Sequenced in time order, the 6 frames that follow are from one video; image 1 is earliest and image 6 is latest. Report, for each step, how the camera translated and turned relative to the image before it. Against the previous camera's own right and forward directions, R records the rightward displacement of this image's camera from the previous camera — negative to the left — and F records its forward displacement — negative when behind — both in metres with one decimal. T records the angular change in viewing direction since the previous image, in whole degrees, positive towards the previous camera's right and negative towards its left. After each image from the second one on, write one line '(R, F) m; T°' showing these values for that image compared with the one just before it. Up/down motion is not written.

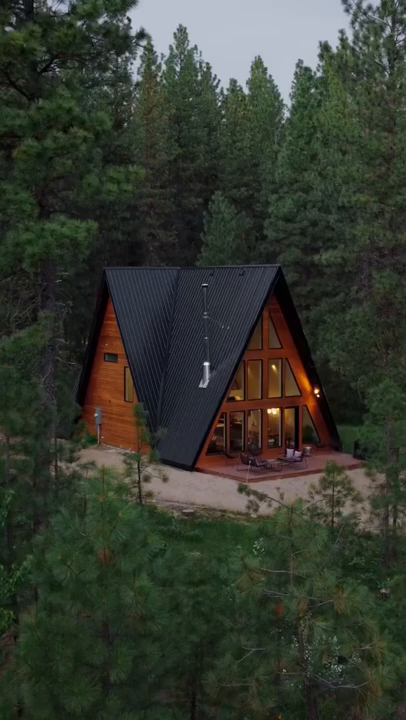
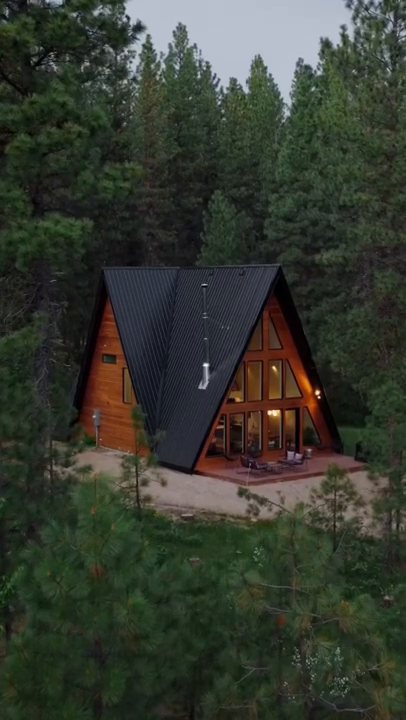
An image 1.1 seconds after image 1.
(0.0, +0.3) m; 0°
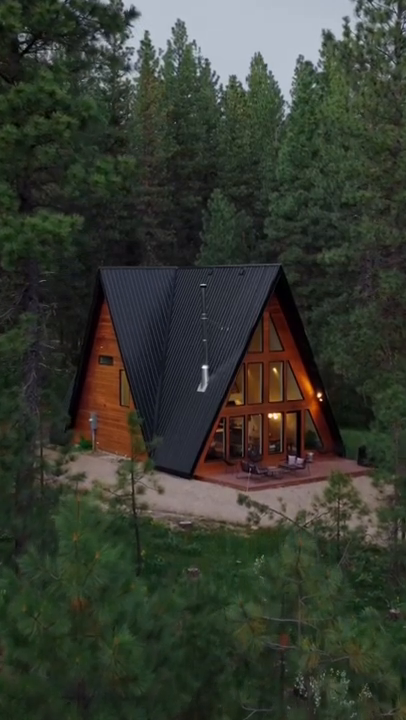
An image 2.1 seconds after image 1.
(0.0, +0.6) m; 0°
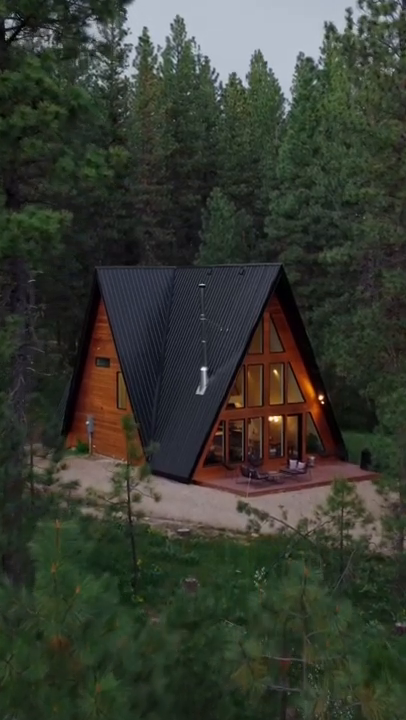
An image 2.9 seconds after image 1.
(0.0, +0.6) m; 0°
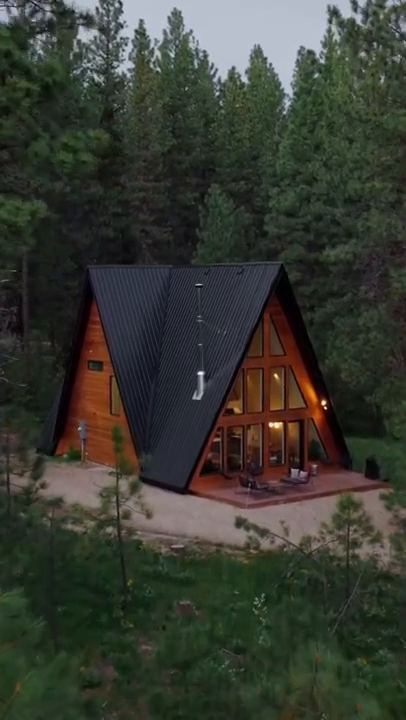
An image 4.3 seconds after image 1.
(+0.1, +1.1) m; 0°
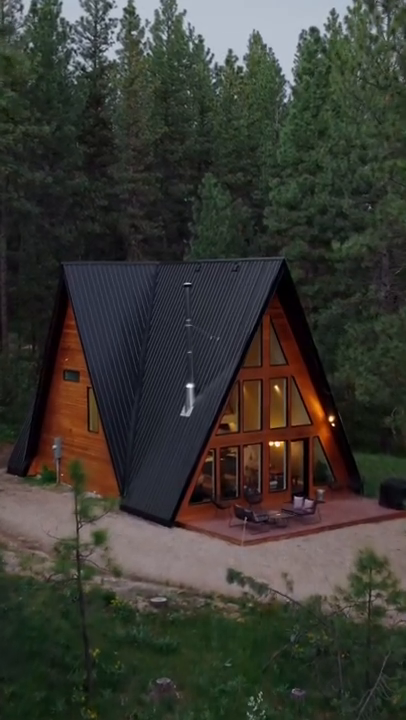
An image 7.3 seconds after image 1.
(+0.3, +2.9) m; 0°
